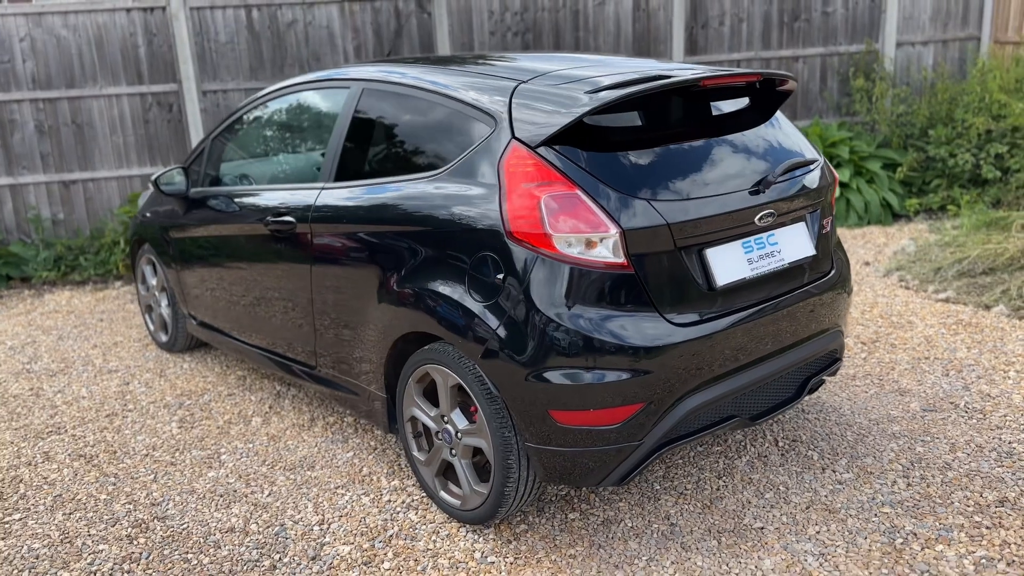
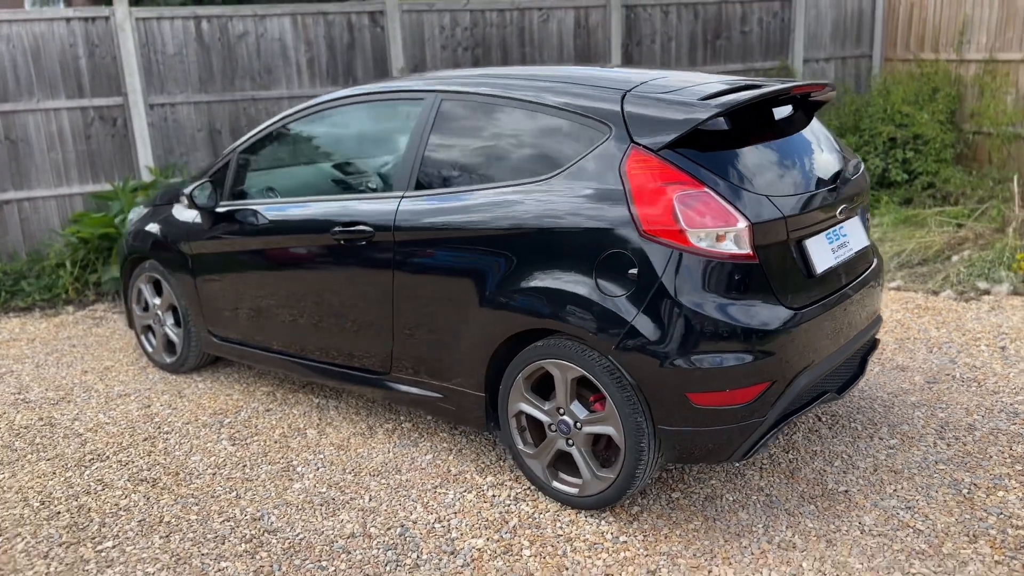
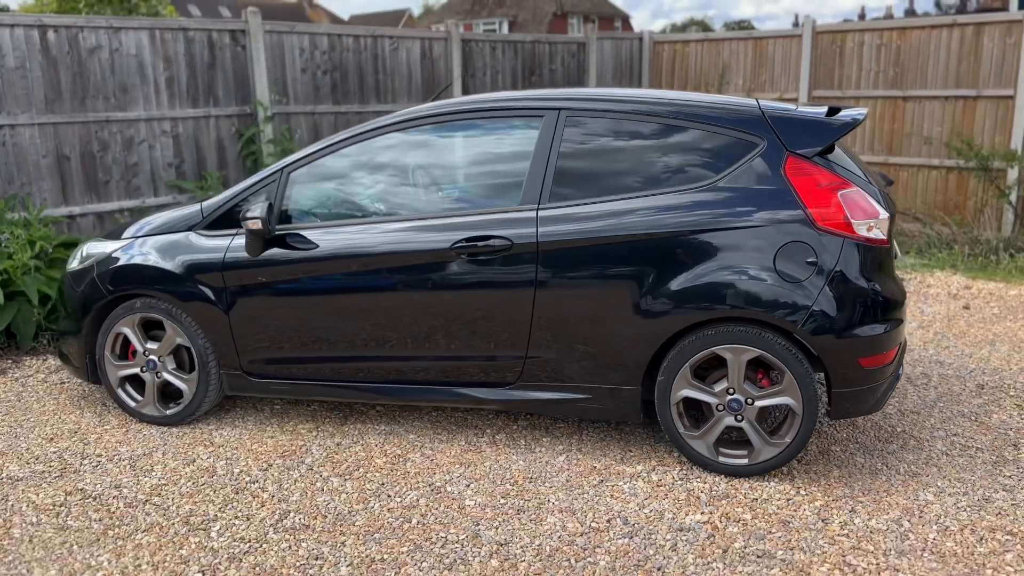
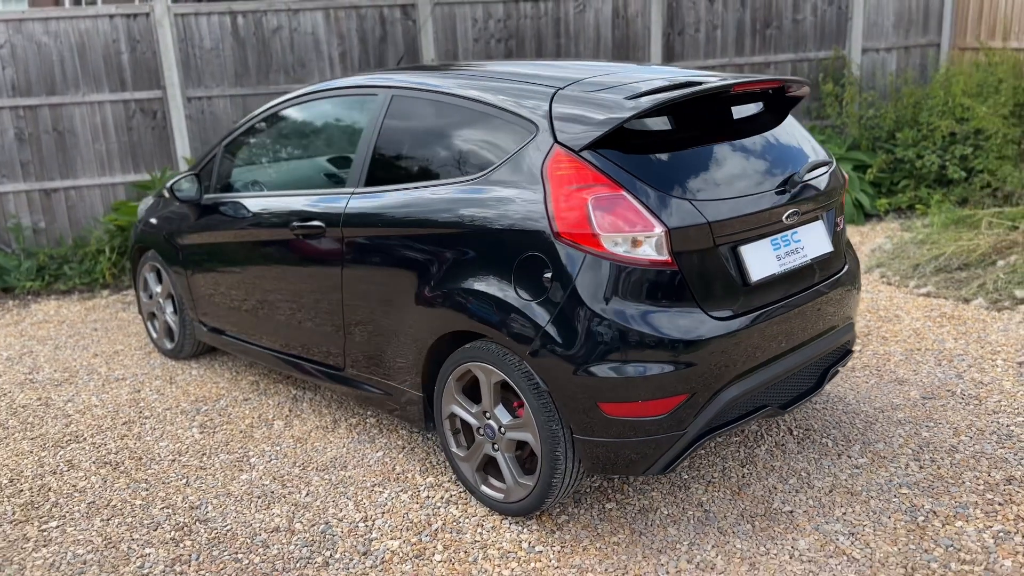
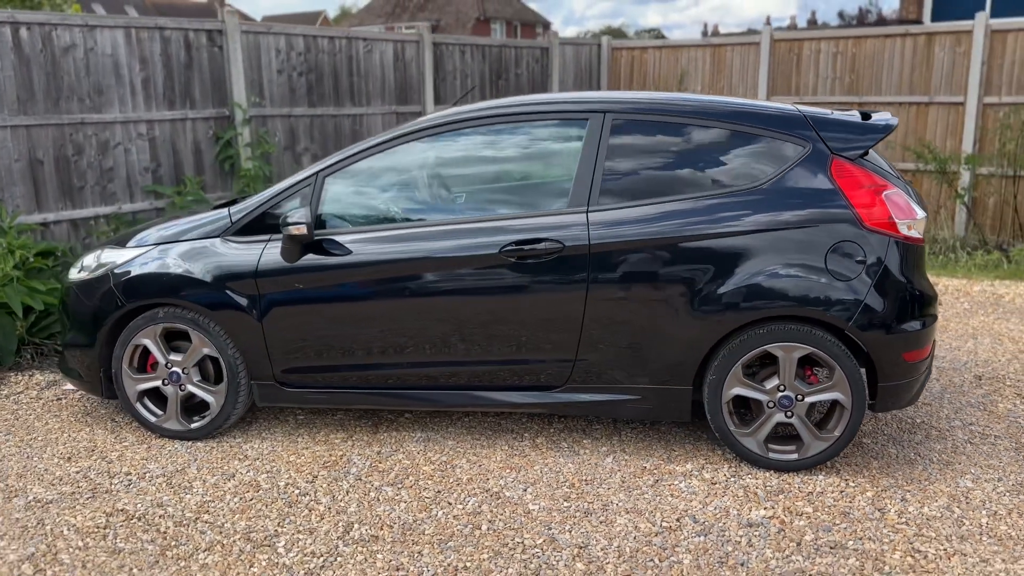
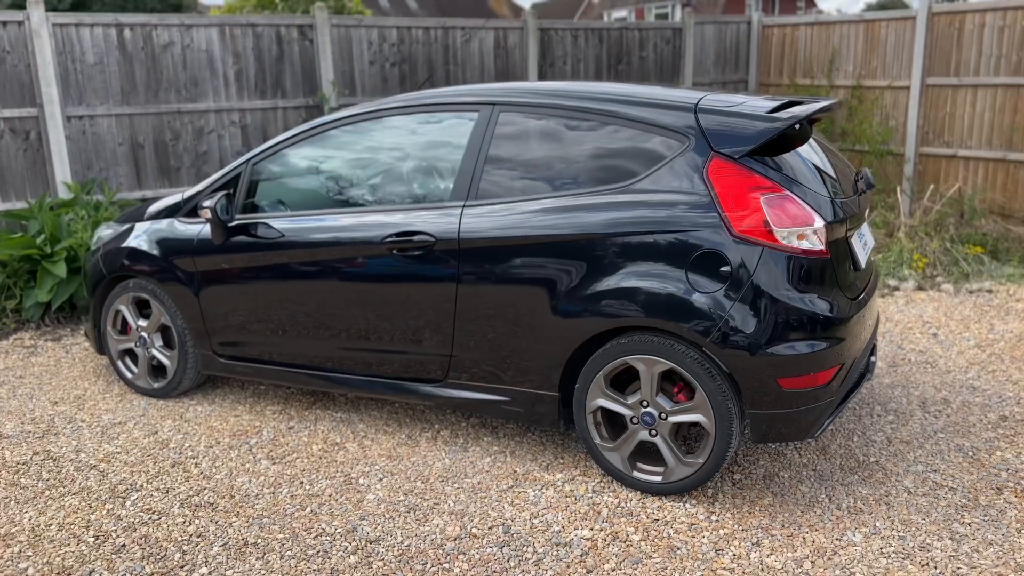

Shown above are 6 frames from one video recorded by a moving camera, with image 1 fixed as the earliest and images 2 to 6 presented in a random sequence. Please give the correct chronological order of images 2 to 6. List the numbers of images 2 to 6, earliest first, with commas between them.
4, 2, 6, 3, 5
